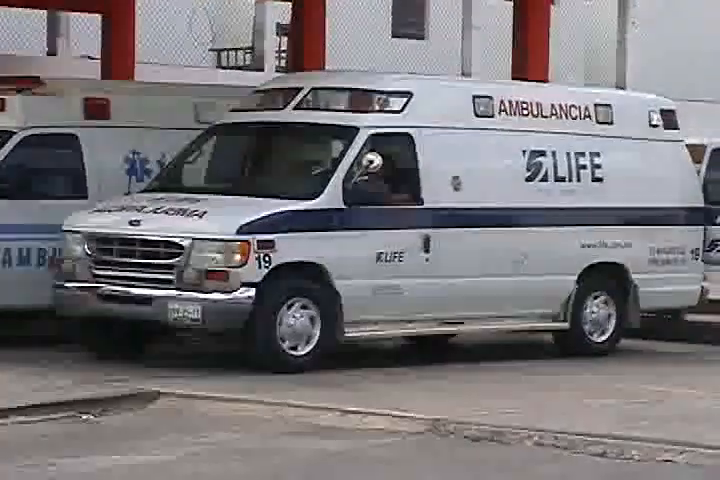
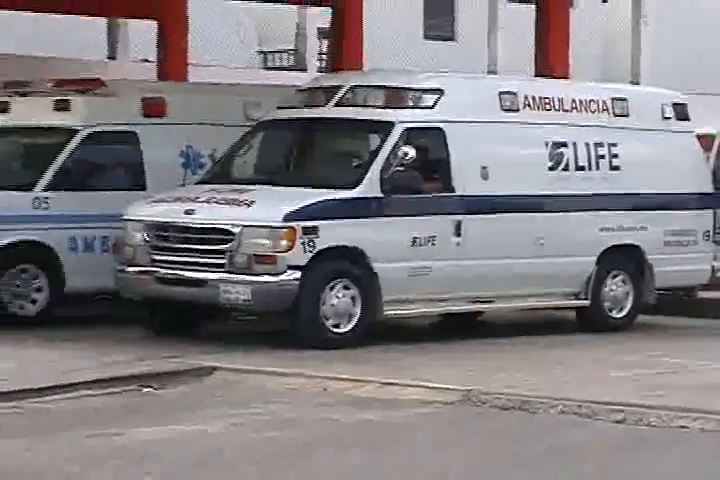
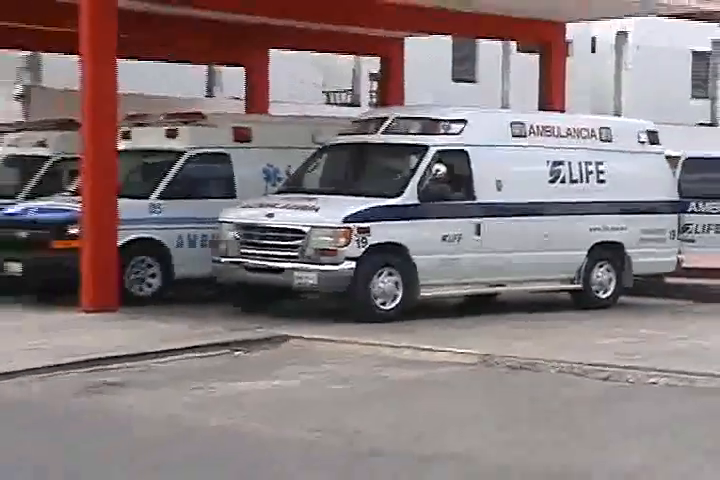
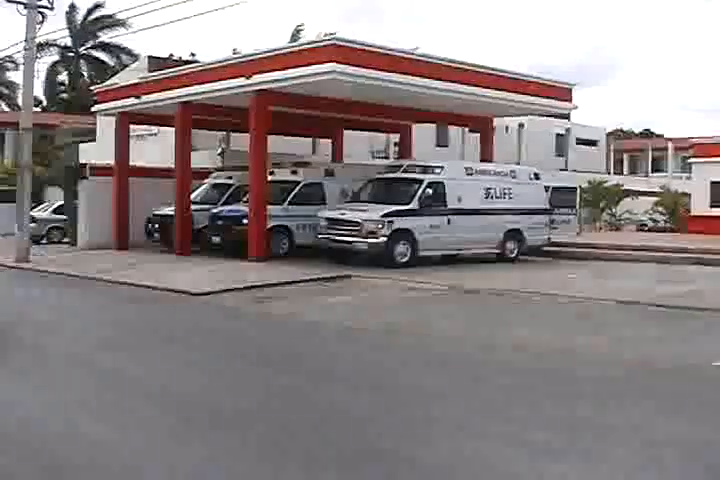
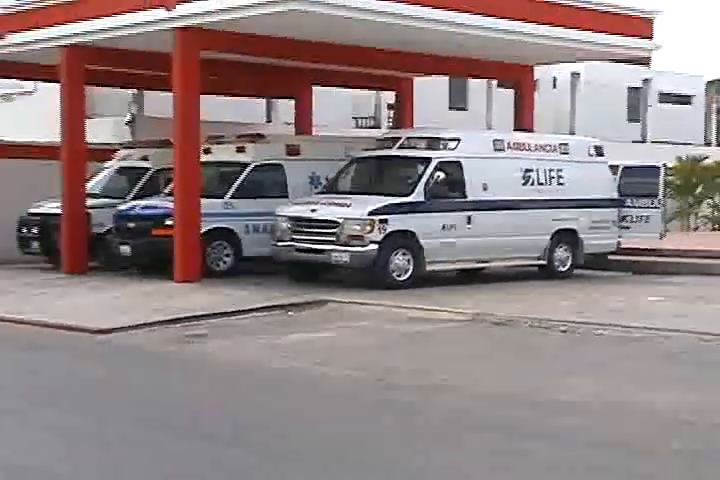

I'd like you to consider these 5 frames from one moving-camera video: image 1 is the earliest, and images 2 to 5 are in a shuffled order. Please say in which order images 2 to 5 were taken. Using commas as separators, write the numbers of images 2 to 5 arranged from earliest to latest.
2, 3, 5, 4
